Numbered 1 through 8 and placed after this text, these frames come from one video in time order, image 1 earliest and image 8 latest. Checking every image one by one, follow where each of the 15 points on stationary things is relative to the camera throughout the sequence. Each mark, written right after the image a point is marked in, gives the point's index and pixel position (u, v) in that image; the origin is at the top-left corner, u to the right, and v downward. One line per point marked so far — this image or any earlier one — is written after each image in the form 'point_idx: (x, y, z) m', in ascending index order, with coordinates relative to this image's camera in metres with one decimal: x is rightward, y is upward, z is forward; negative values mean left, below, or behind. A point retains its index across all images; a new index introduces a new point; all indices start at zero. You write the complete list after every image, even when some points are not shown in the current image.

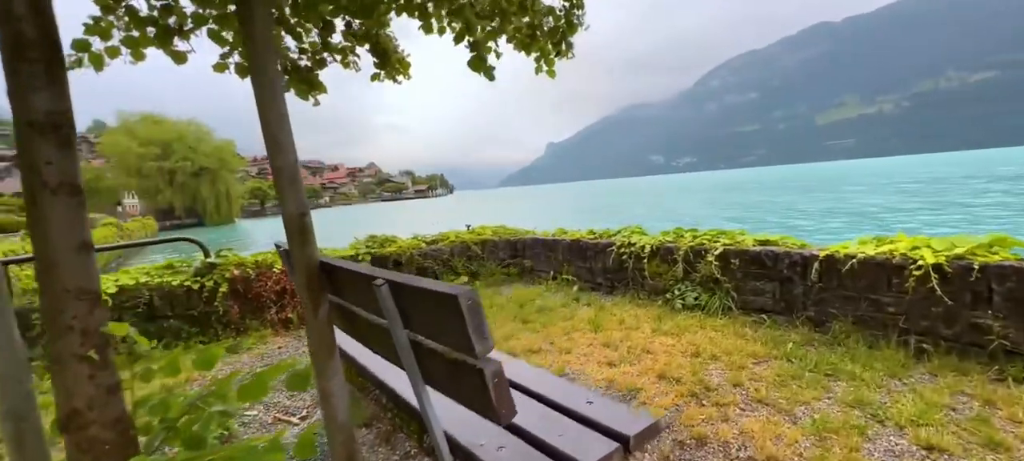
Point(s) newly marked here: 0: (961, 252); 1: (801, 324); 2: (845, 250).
0: (+3.3, -0.1, +3.4) m
1: (+2.6, -0.9, +4.1) m
2: (+2.9, -0.2, +3.9) m
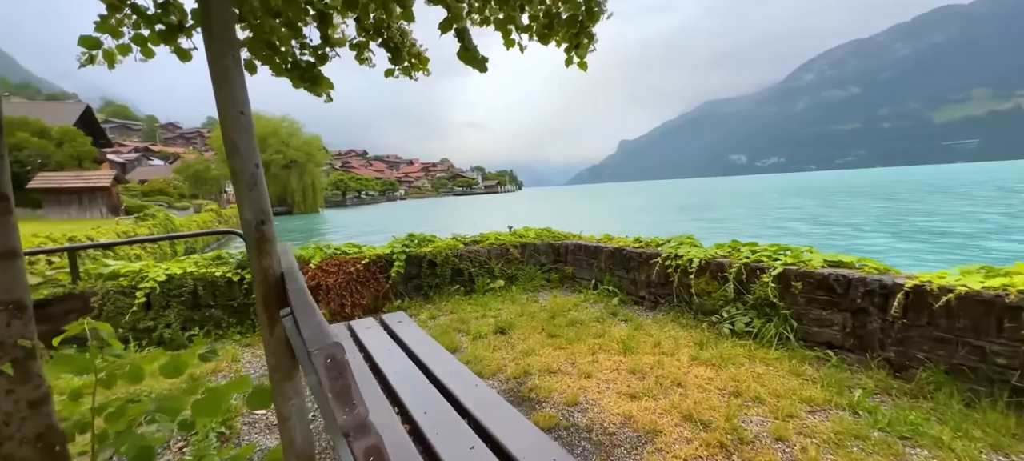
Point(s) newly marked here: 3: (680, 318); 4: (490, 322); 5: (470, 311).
0: (+3.3, -0.3, +2.5) m
1: (+2.8, -1.0, +3.4) m
2: (+3.0, -0.3, +3.2) m
3: (+1.8, -1.0, +4.8) m
4: (-0.2, -1.1, +5.2) m
5: (-0.5, -1.0, +5.7) m
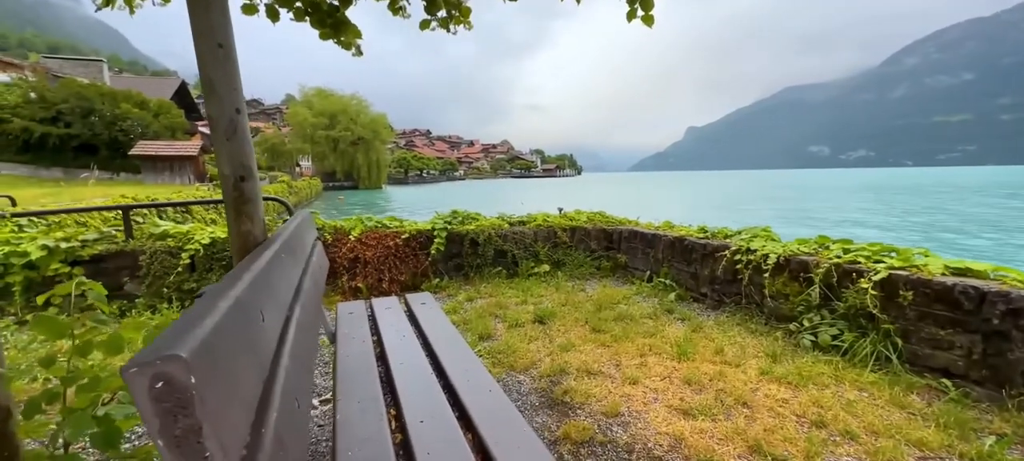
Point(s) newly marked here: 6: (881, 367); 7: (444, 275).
0: (+3.4, -0.4, +1.7) m
1: (+2.9, -1.0, +2.6) m
2: (+3.2, -0.4, +2.3) m
3: (+2.2, -0.9, +4.2) m
4: (+0.2, -0.8, +4.8) m
5: (0.0, -0.8, +5.4) m
6: (+2.6, -1.0, +3.2) m
7: (-0.9, -0.6, +6.0) m
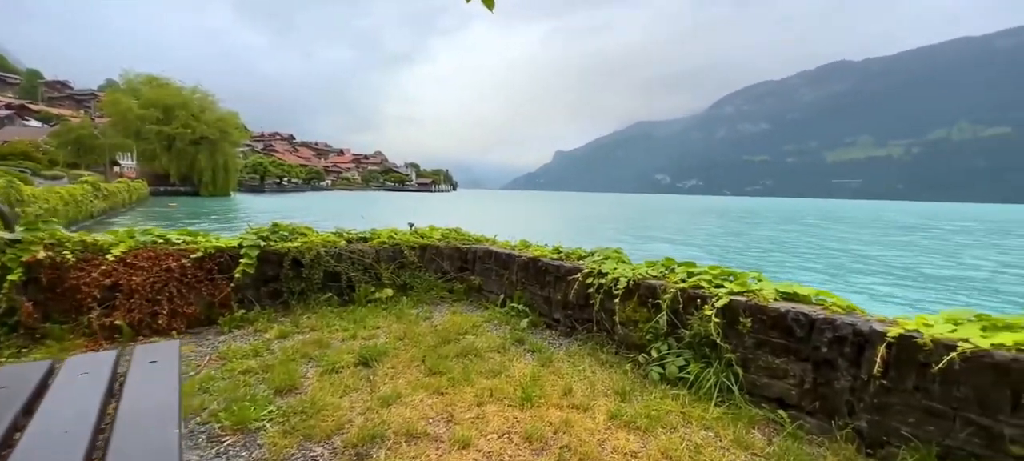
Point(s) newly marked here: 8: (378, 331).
0: (+2.6, -0.5, +1.8) m
1: (+1.9, -1.2, +2.6) m
2: (+2.2, -0.5, +2.4) m
3: (+0.7, -1.1, +3.9) m
4: (-1.3, -1.0, +3.9) m
5: (-1.7, -1.0, +4.4) m
6: (+1.4, -1.1, +3.0) m
7: (-2.7, -0.8, +4.8) m
8: (-1.3, -1.0, +4.4) m
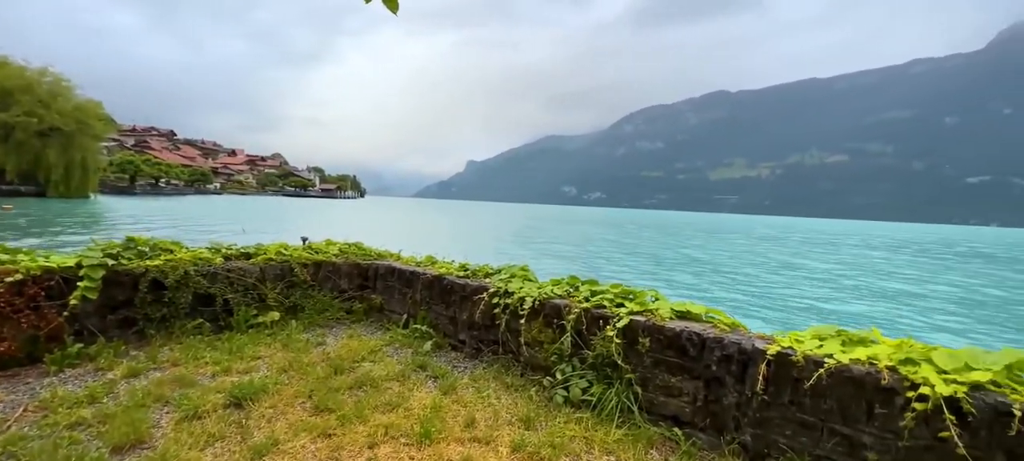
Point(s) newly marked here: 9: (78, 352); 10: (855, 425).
0: (+2.2, -0.7, +2.1) m
1: (+1.3, -1.3, +2.7) m
2: (+1.7, -0.7, +2.6) m
3: (-0.1, -1.2, +3.7) m
4: (-2.1, -1.2, +3.4) m
5: (-2.6, -1.1, +3.8) m
6: (+0.8, -1.3, +3.0) m
7: (-3.7, -0.9, +4.0) m
8: (-2.2, -1.1, +3.9) m
9: (-3.6, -1.0, +3.7) m
10: (+1.8, -1.0, +2.3) m
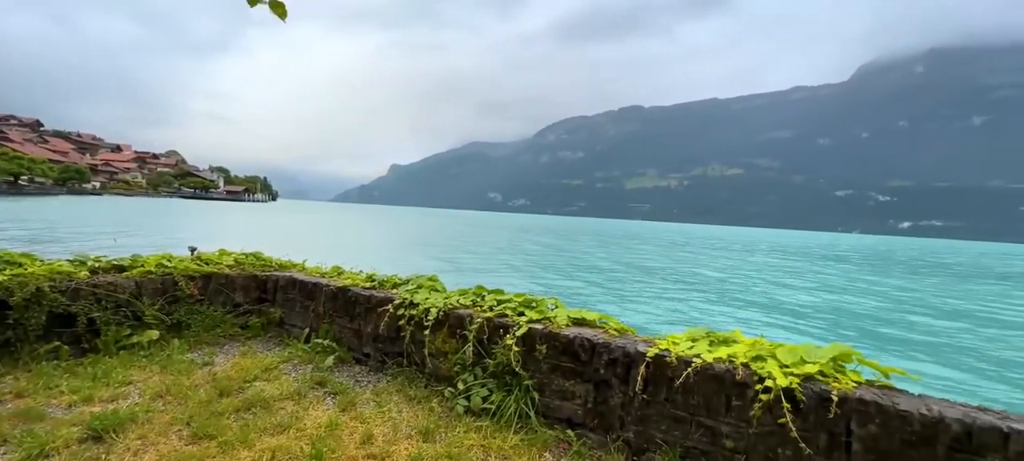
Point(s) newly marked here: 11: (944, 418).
0: (+1.6, -0.8, +2.5) m
1: (+0.7, -1.4, +2.9) m
2: (+1.0, -0.7, +2.9) m
3: (-0.9, -1.3, +3.7) m
4: (-2.8, -1.2, +3.0) m
5: (-3.3, -1.2, +3.3) m
6: (+0.1, -1.4, +3.2) m
7: (-4.4, -1.0, +3.3) m
8: (-3.0, -1.2, +3.5) m
9: (-4.4, -1.1, +3.1) m
10: (+1.2, -1.1, +2.6) m
11: (+2.0, -0.9, +2.1) m
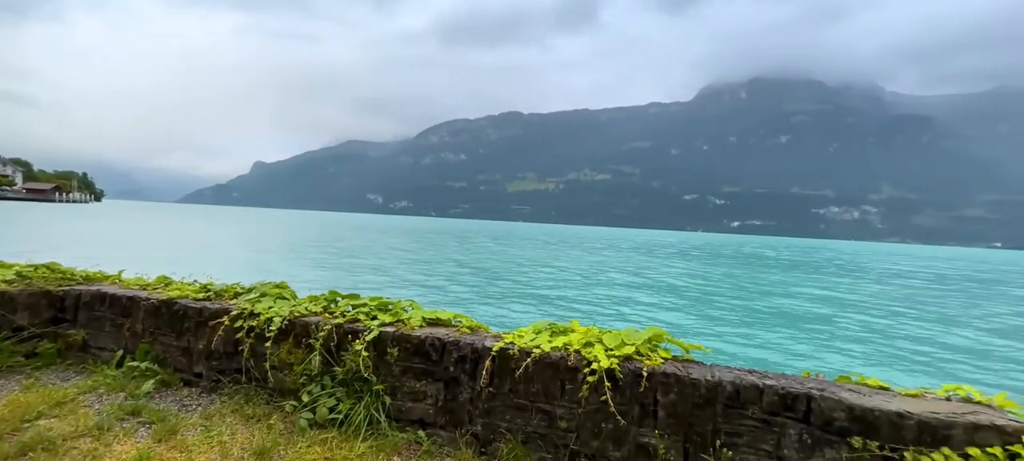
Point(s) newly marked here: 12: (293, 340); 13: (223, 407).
0: (+0.7, -0.7, +2.8) m
1: (-0.3, -1.4, +3.0) m
2: (0.0, -0.7, +3.0) m
3: (-2.0, -1.3, +3.4) m
4: (-3.7, -1.3, +2.2) m
5: (-4.3, -1.3, +2.4) m
6: (-1.0, -1.4, +3.1) m
7: (-5.4, -1.1, +2.1) m
8: (-4.0, -1.3, +2.6) m
9: (-5.3, -1.2, +1.9) m
10: (+0.3, -1.1, +2.8) m
11: (+1.2, -0.9, +2.5) m
12: (-1.7, -0.8, +3.5) m
13: (-2.2, -1.3, +3.4) m
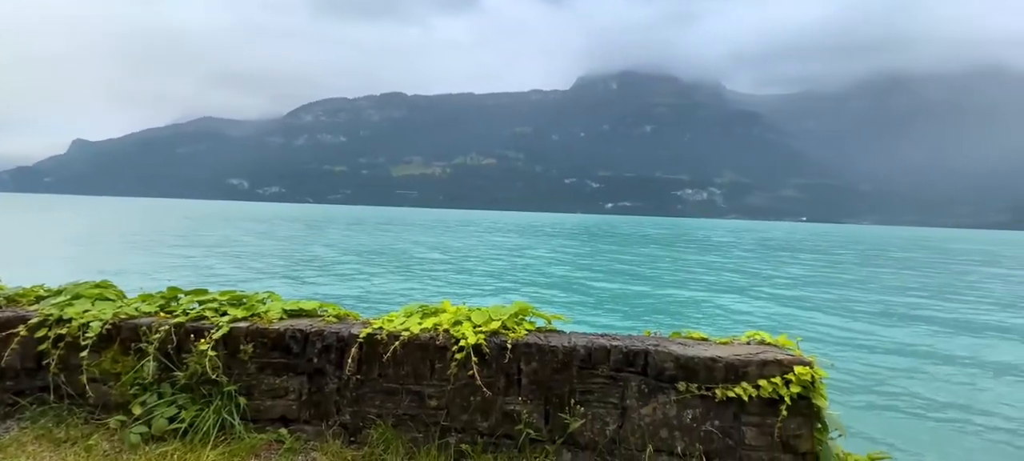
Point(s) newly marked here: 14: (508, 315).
0: (-0.1, -0.6, +2.9) m
1: (-1.1, -1.3, +2.9) m
2: (-0.8, -0.6, +3.0) m
3: (-2.9, -1.3, +2.8) m
4: (-4.3, -1.3, +1.3) m
5: (-4.9, -1.3, +1.3) m
6: (-1.8, -1.3, +2.8) m
7: (-5.9, -1.2, +0.8) m
8: (-4.7, -1.3, +1.6) m
9: (-5.7, -1.2, +0.6) m
10: (-0.6, -1.0, +2.9) m
11: (+0.4, -0.7, +2.8) m
12: (-2.6, -0.8, +3.0) m
13: (-3.1, -1.3, +2.8) m
14: (0.0, -0.6, +3.0) m
